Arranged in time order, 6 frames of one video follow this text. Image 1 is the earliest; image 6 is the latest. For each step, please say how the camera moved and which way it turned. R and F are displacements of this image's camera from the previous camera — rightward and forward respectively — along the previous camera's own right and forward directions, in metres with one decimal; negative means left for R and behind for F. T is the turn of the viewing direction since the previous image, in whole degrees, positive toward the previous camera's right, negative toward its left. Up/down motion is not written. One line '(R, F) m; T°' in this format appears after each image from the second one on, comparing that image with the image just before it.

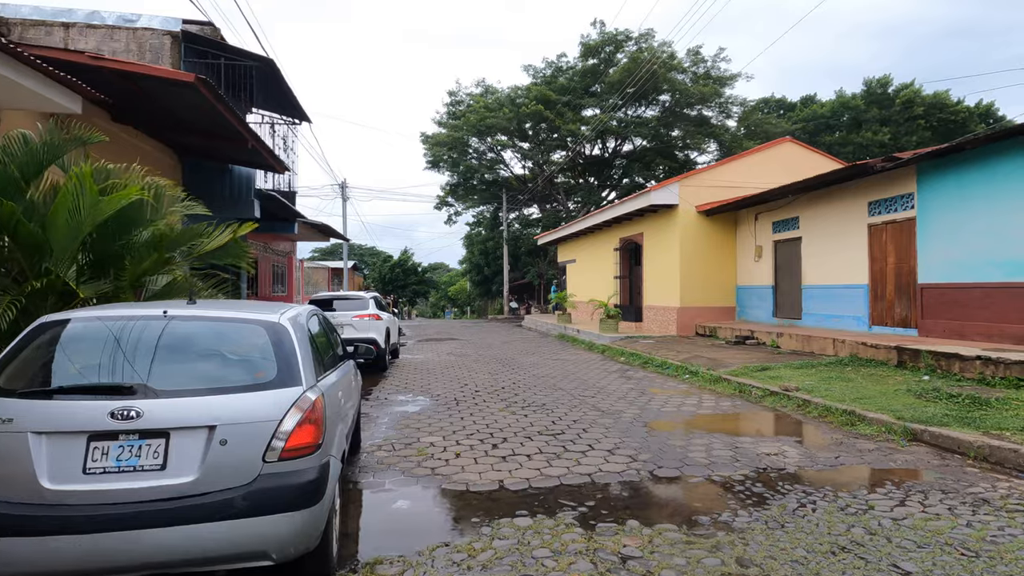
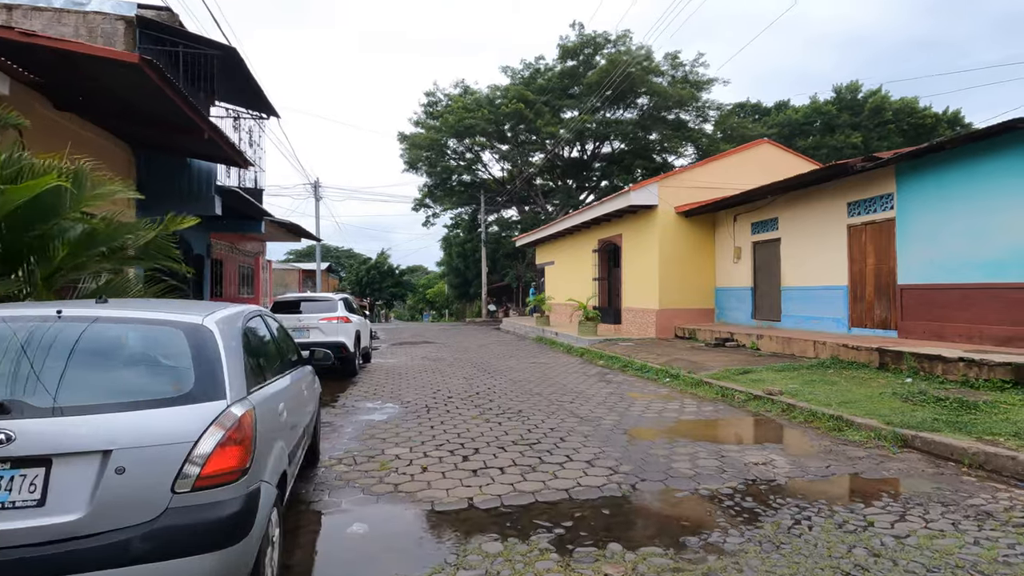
(+0.1, +0.4) m; +2°
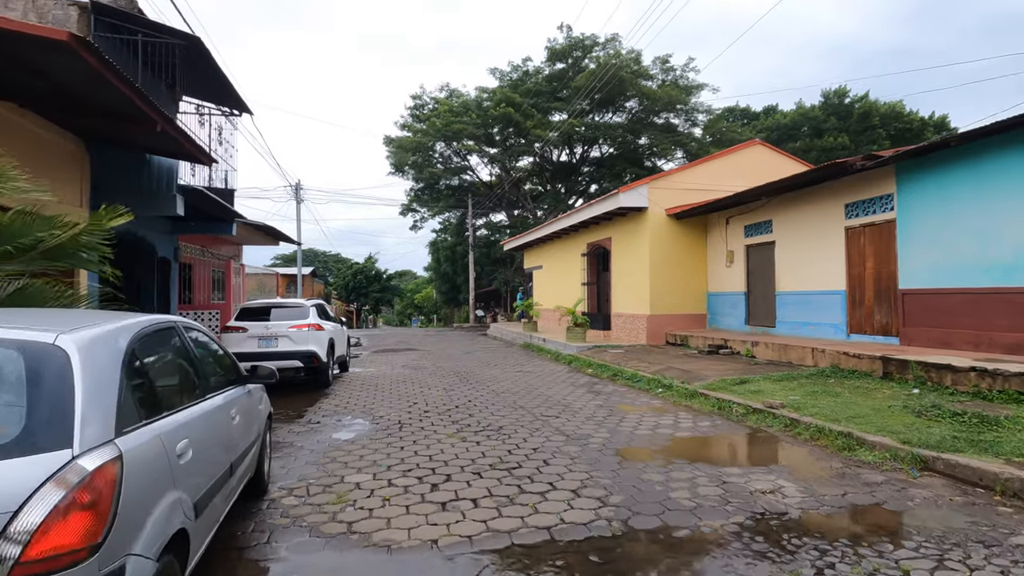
(+0.1, +0.6) m; +1°
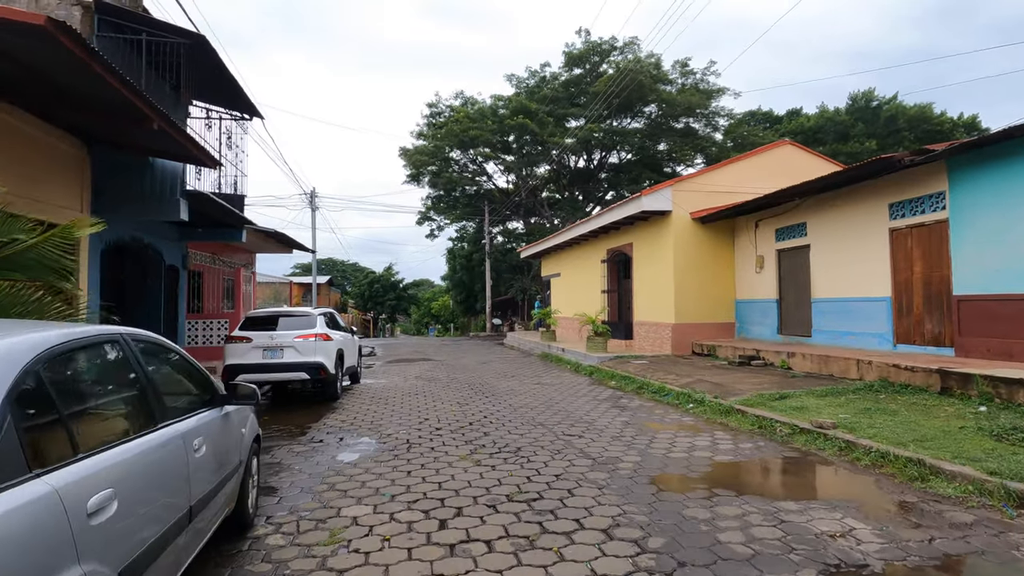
(0.0, +0.6) m; -2°
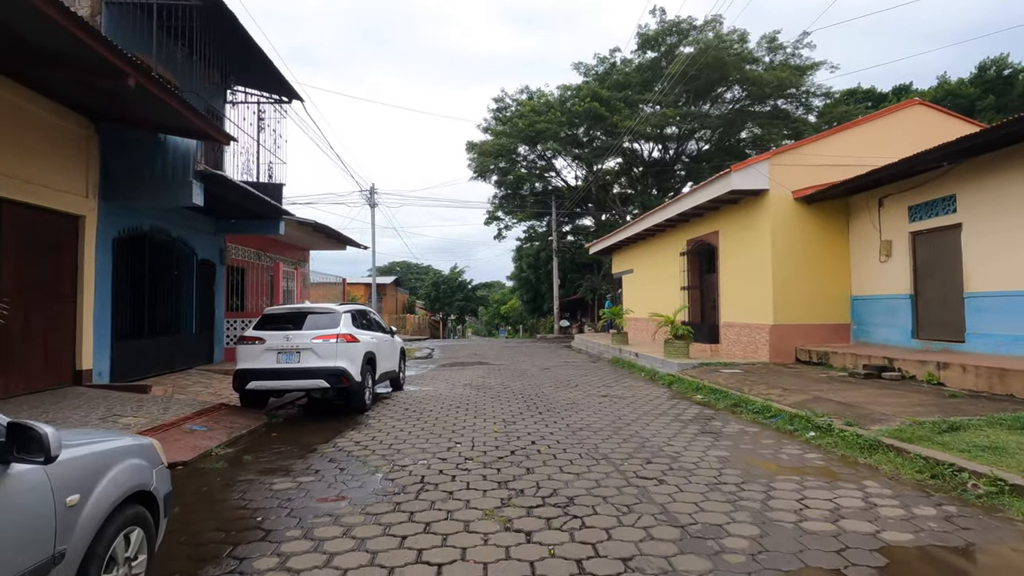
(+0.2, +1.7) m; -8°
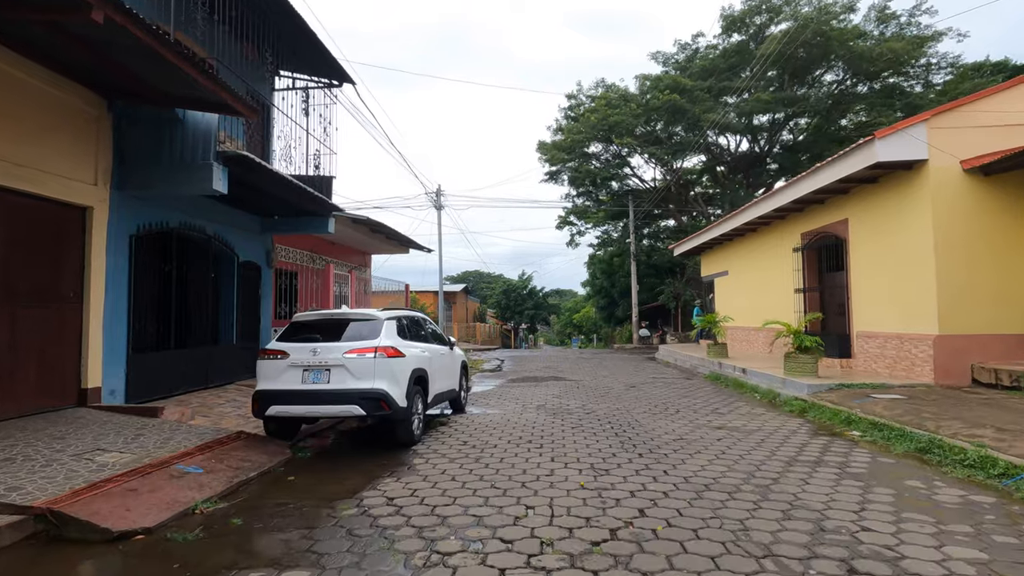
(-0.2, +1.8) m; -8°
